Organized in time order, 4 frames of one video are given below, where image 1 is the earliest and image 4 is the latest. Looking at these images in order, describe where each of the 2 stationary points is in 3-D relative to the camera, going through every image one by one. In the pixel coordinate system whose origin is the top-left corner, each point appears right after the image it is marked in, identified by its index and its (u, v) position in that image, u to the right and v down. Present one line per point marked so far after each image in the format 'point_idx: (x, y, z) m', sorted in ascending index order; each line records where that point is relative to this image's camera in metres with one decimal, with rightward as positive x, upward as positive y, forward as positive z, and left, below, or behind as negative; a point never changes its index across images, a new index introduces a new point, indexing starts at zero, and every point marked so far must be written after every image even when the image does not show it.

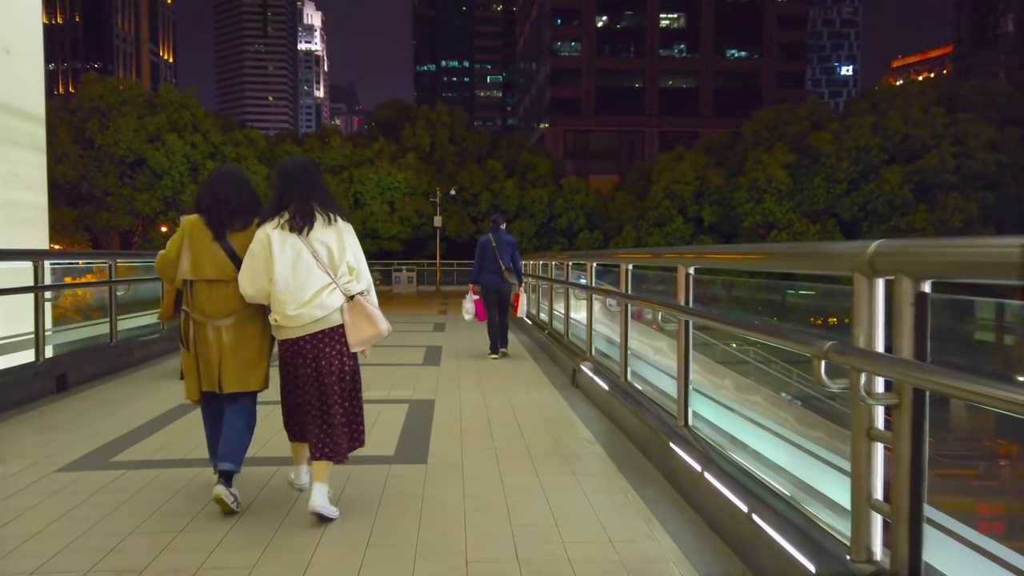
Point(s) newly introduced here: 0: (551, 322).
0: (+0.5, -0.5, +11.1) m
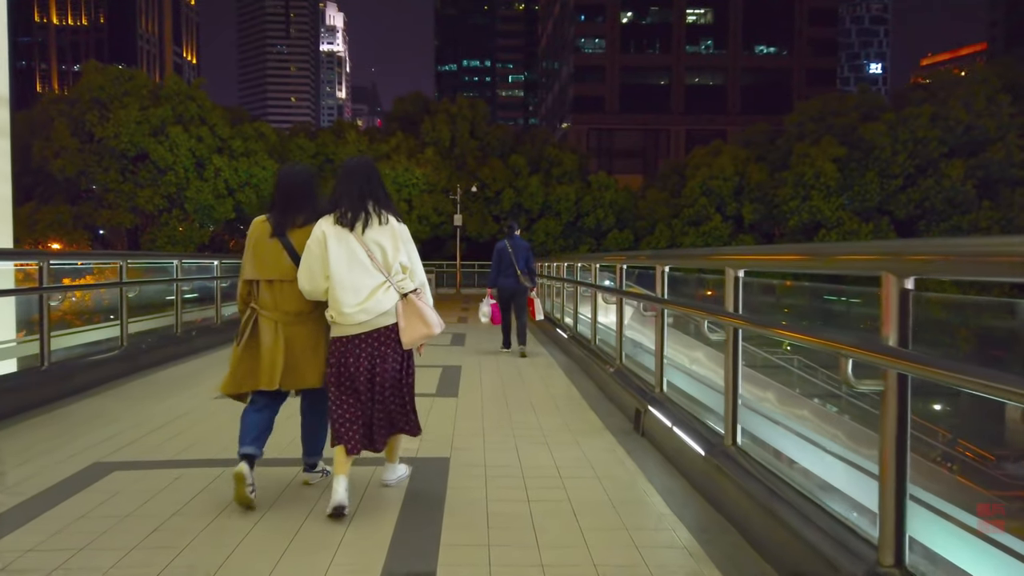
0: (+0.8, -0.6, +9.7) m
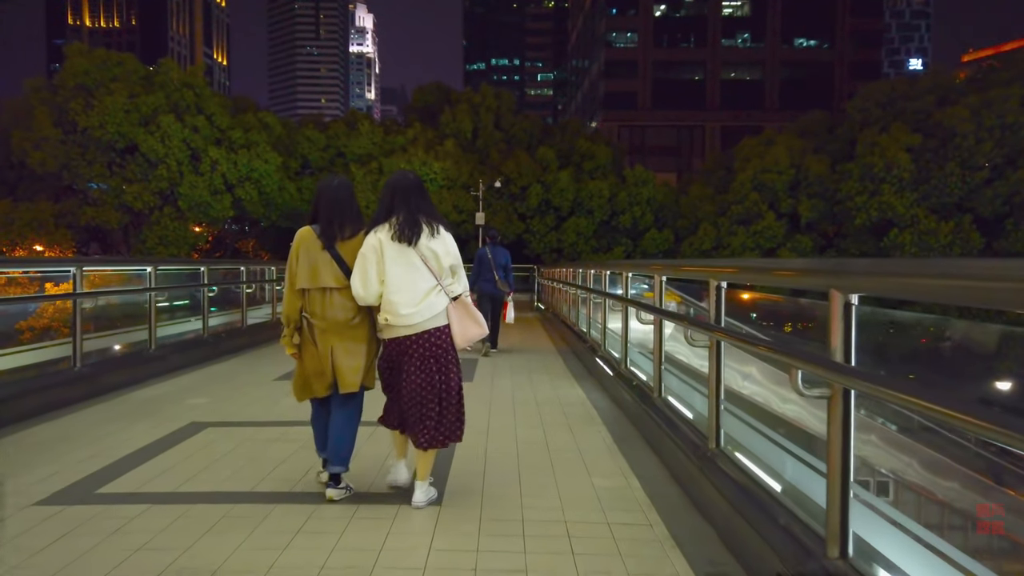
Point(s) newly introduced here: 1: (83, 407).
0: (+1.1, -0.7, +7.7) m
1: (-4.0, -1.1, +6.8) m
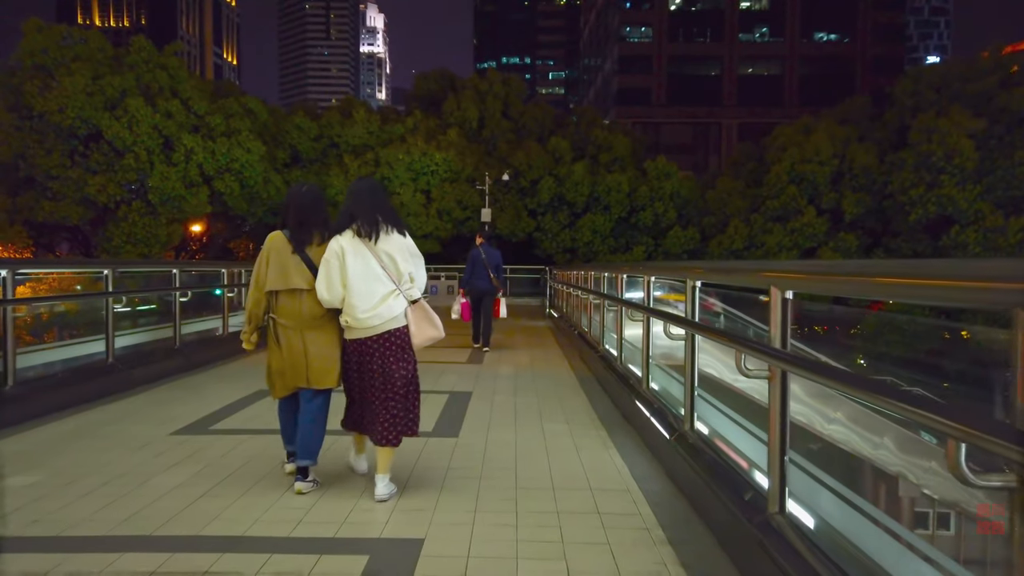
0: (+1.2, -0.8, +5.9) m
1: (-3.9, -1.2, +5.1) m
